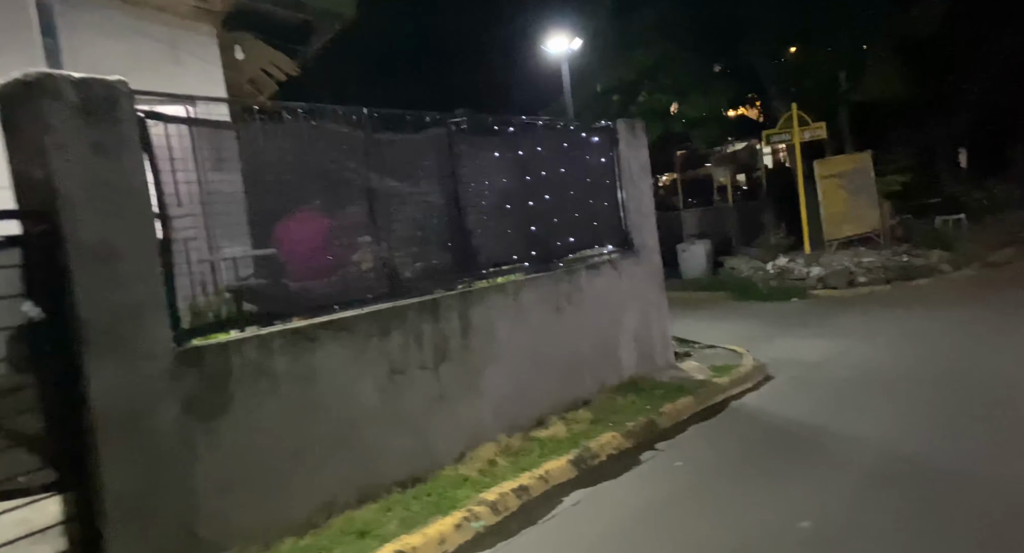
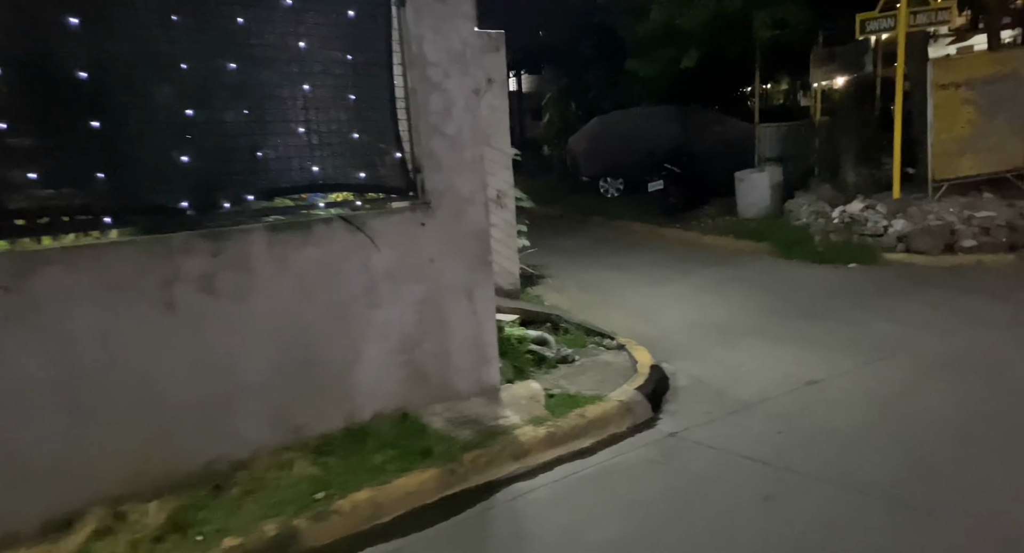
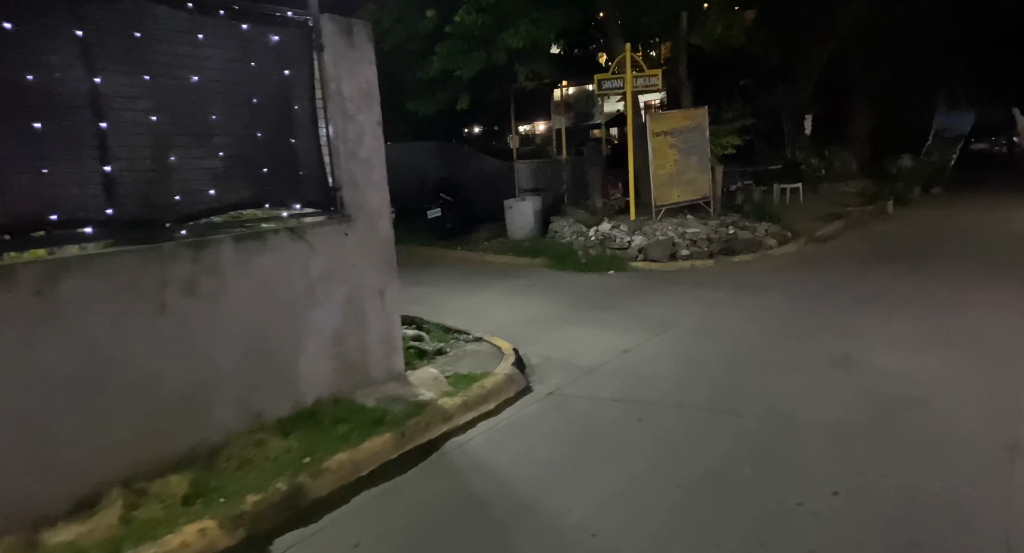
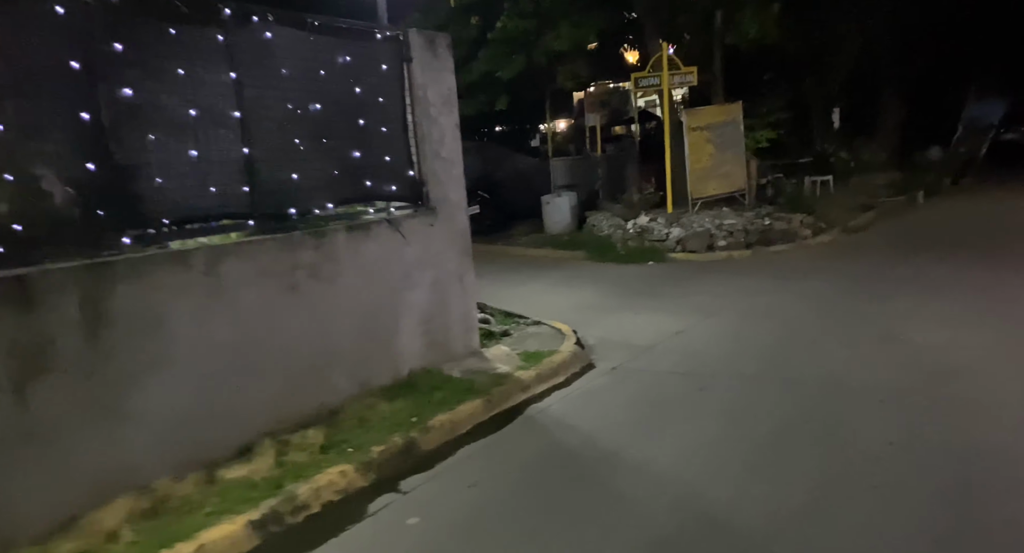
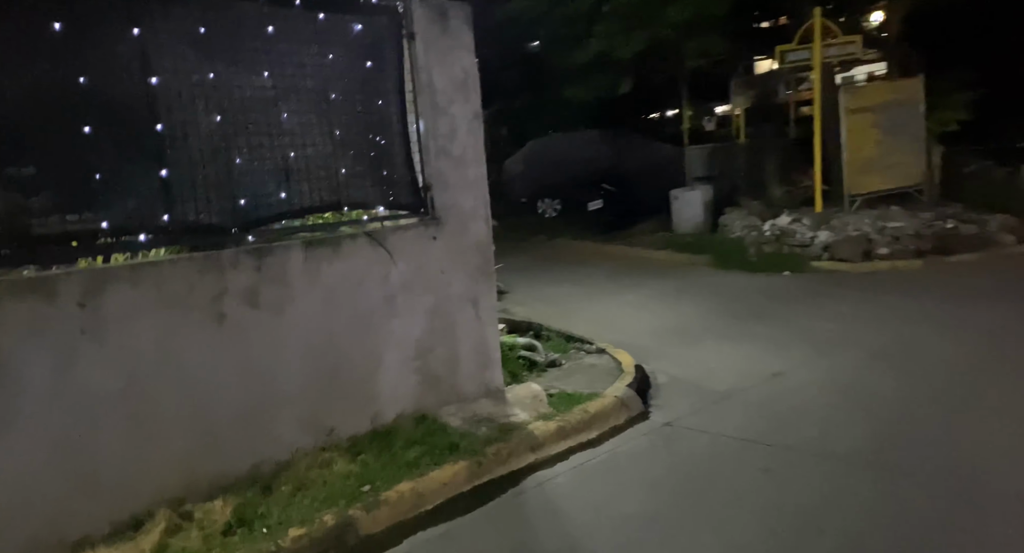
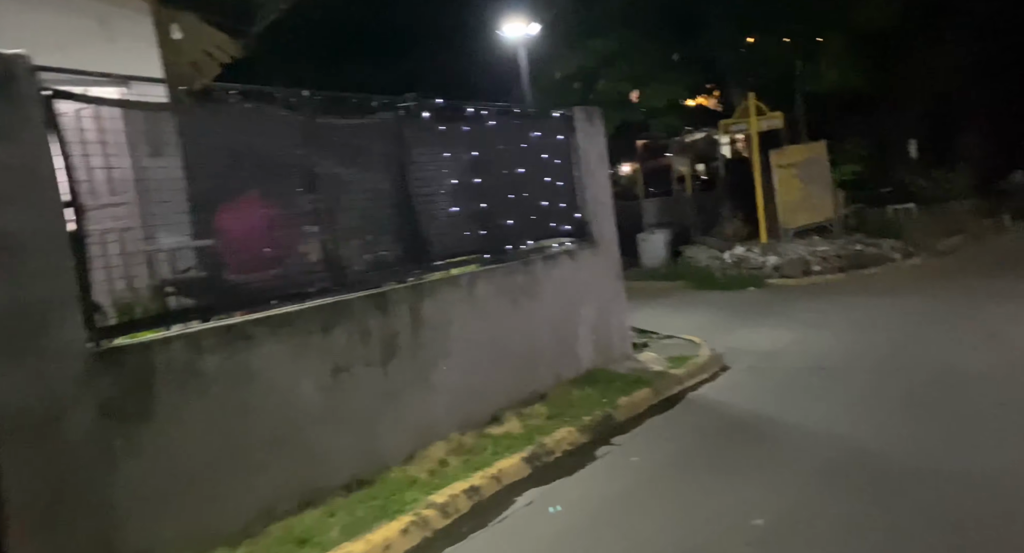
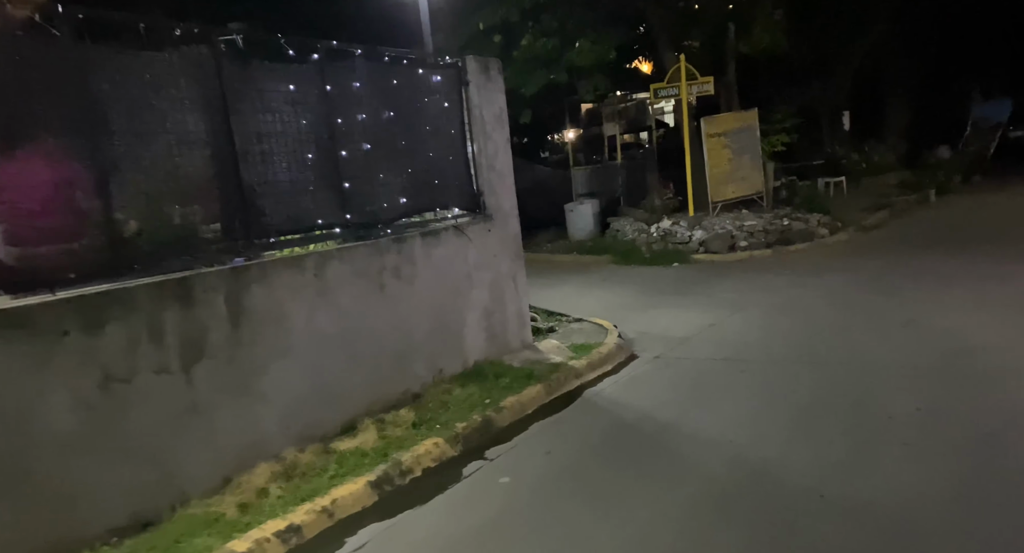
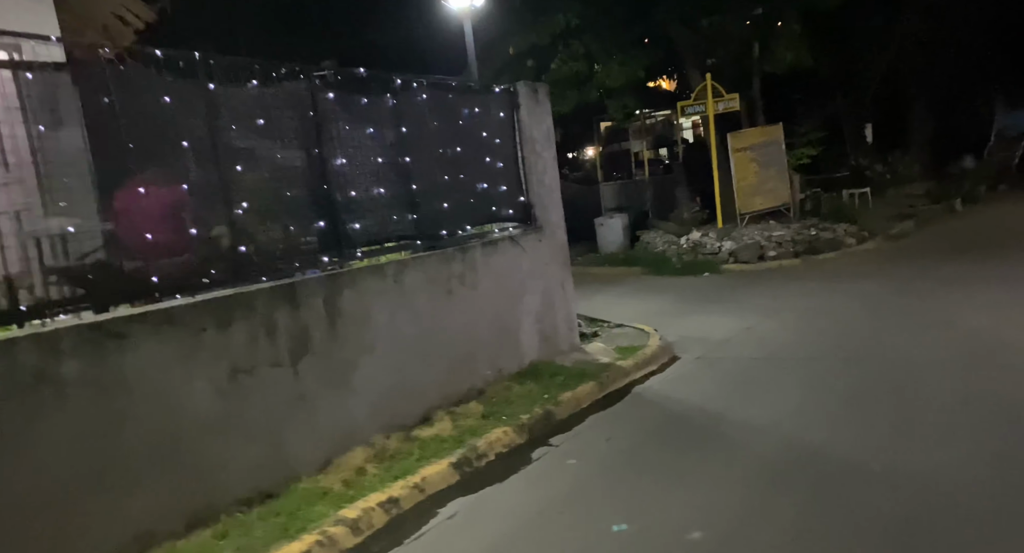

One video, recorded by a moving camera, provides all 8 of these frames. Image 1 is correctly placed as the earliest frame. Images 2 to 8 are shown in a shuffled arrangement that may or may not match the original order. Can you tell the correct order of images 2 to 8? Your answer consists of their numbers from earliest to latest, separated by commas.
6, 8, 7, 4, 3, 5, 2
